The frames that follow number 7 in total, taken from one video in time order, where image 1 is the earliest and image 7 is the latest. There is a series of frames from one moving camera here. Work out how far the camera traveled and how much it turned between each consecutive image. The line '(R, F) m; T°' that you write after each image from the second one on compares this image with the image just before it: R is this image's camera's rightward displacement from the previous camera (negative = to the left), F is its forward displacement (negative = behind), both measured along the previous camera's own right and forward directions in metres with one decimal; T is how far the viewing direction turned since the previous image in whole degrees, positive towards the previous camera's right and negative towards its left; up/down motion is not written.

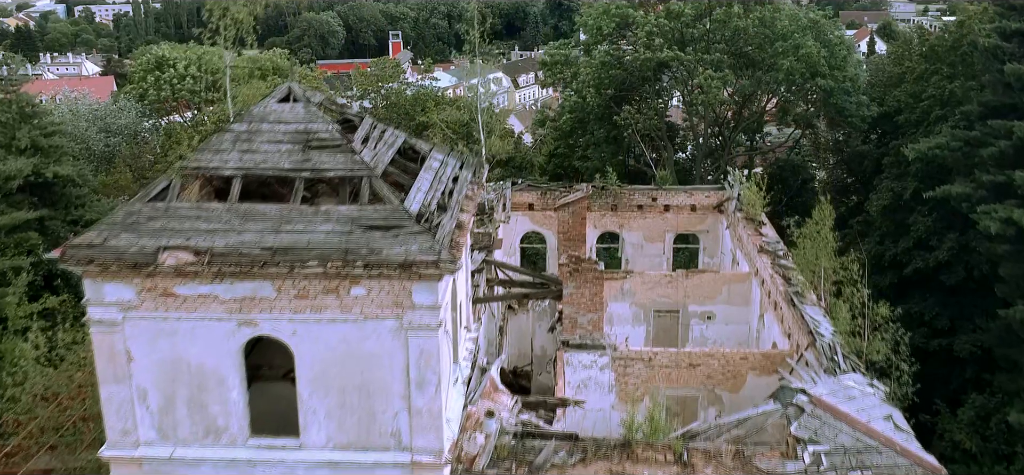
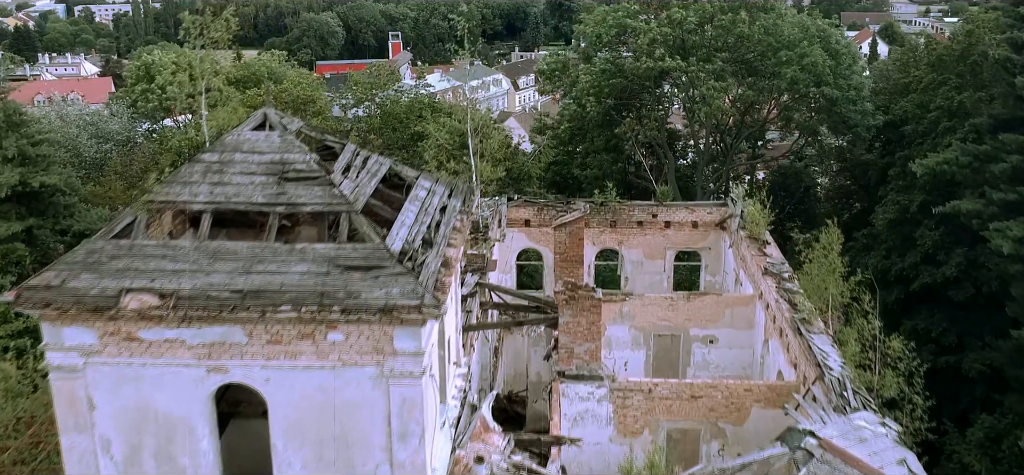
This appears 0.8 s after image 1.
(+0.1, +0.5) m; 0°
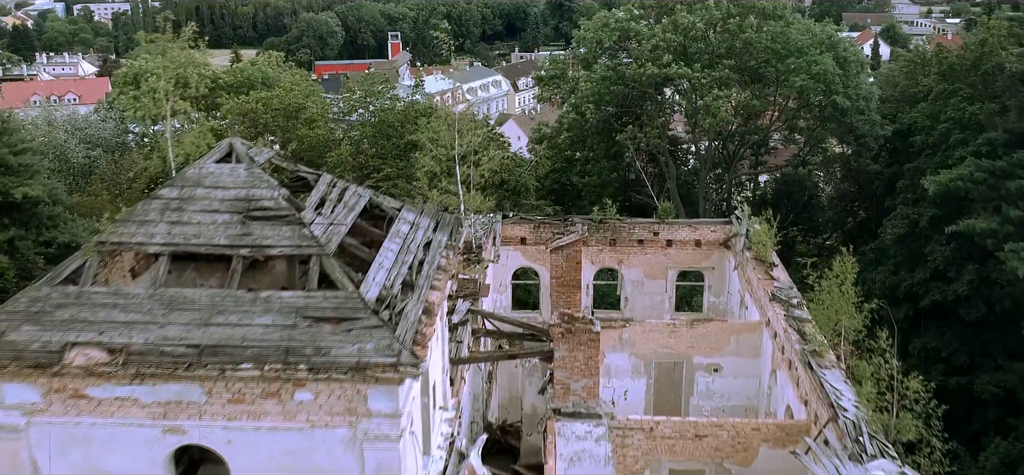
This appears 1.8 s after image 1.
(+0.1, +0.7) m; 0°
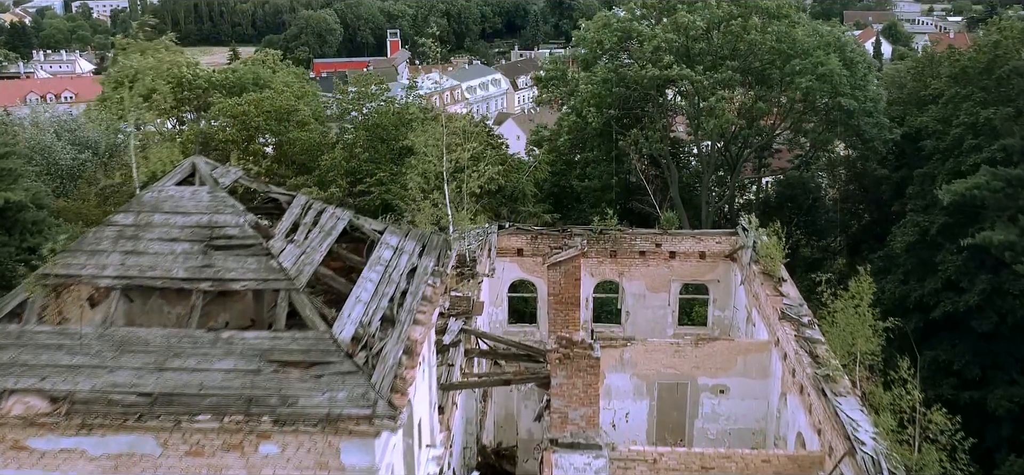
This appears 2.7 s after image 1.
(+0.1, +0.7) m; 0°
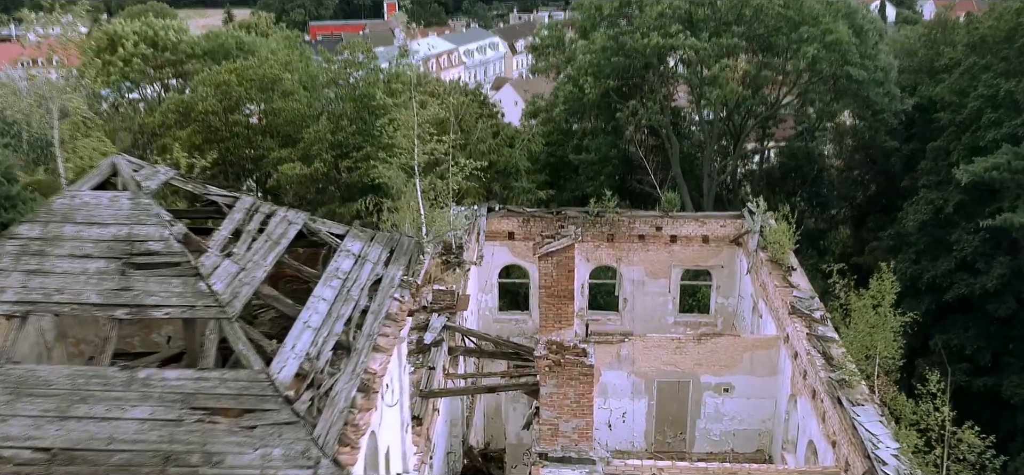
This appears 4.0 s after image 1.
(+0.1, +0.9) m; 0°
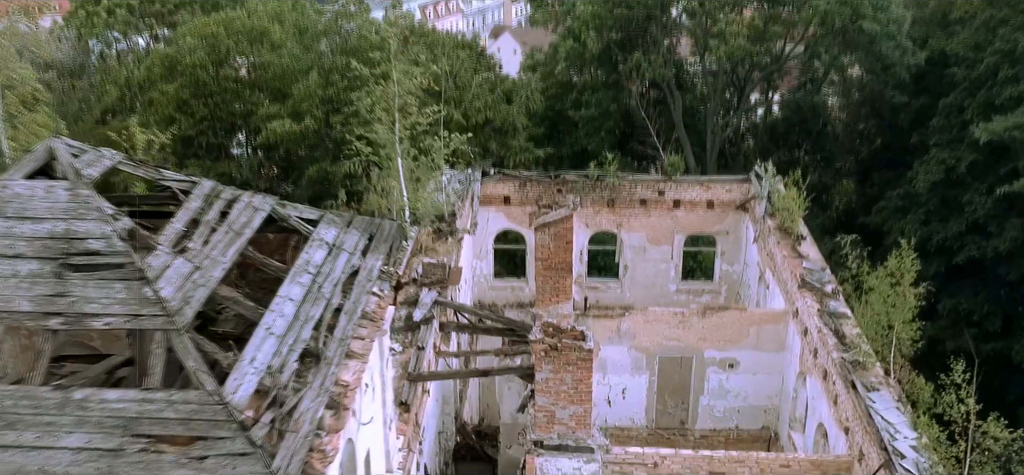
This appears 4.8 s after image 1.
(+0.1, +0.6) m; 0°
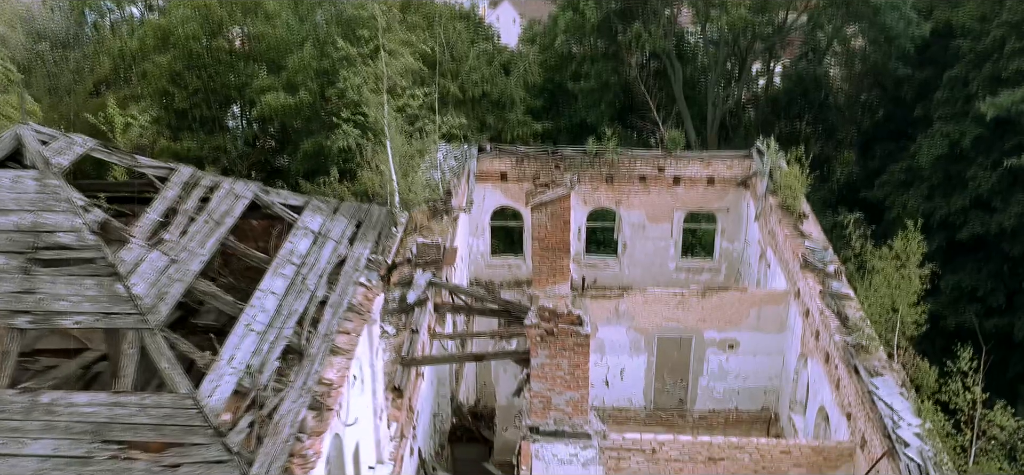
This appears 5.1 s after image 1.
(0.0, +0.2) m; 0°
